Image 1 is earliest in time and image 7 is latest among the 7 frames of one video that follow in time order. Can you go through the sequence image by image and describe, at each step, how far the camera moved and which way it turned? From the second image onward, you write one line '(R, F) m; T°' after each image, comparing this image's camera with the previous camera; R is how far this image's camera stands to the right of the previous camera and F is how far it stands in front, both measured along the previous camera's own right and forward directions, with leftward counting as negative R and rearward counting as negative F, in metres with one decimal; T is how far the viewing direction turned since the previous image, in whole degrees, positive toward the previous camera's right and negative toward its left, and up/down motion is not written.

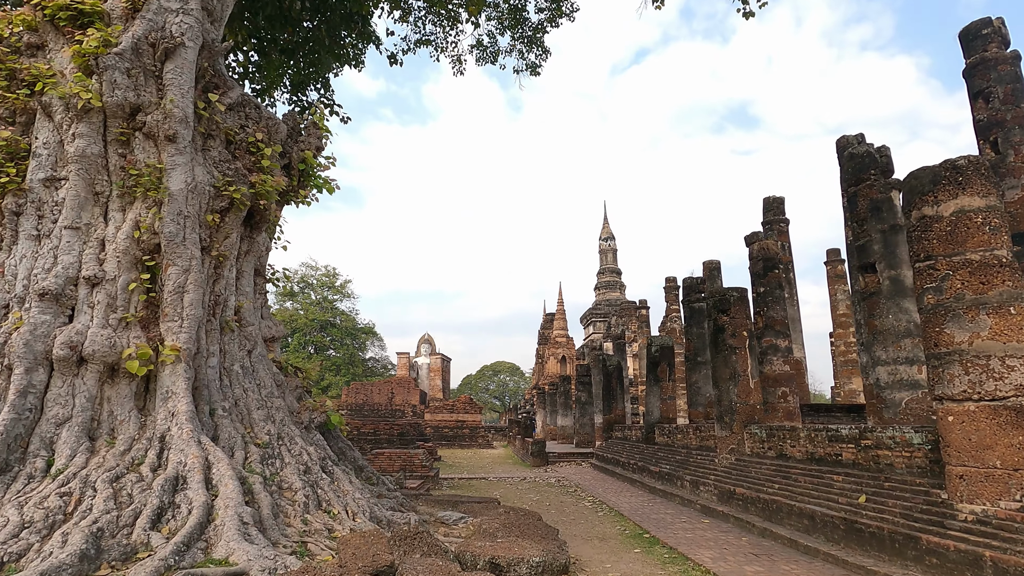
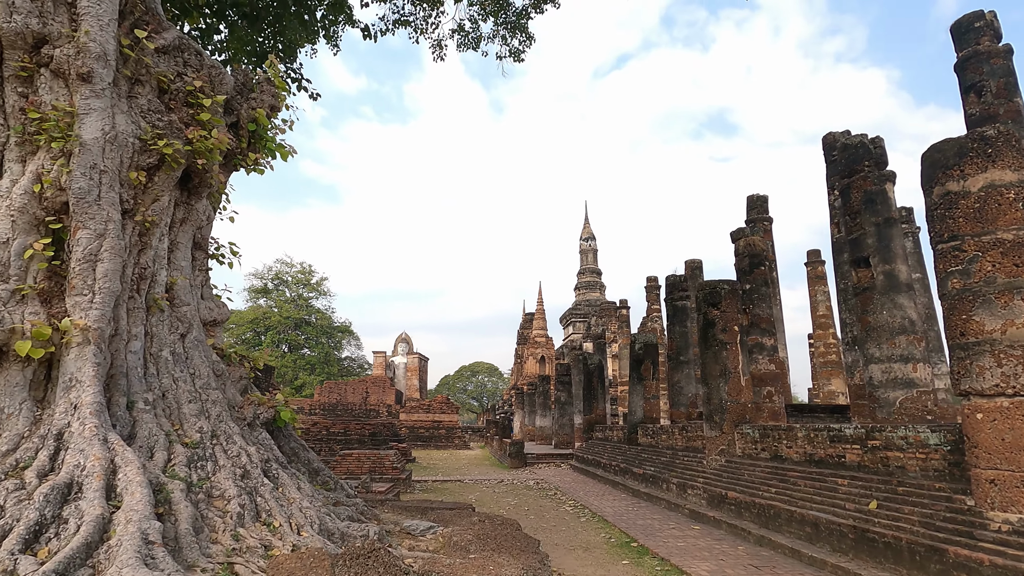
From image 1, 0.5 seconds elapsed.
(0.0, +0.6) m; +2°
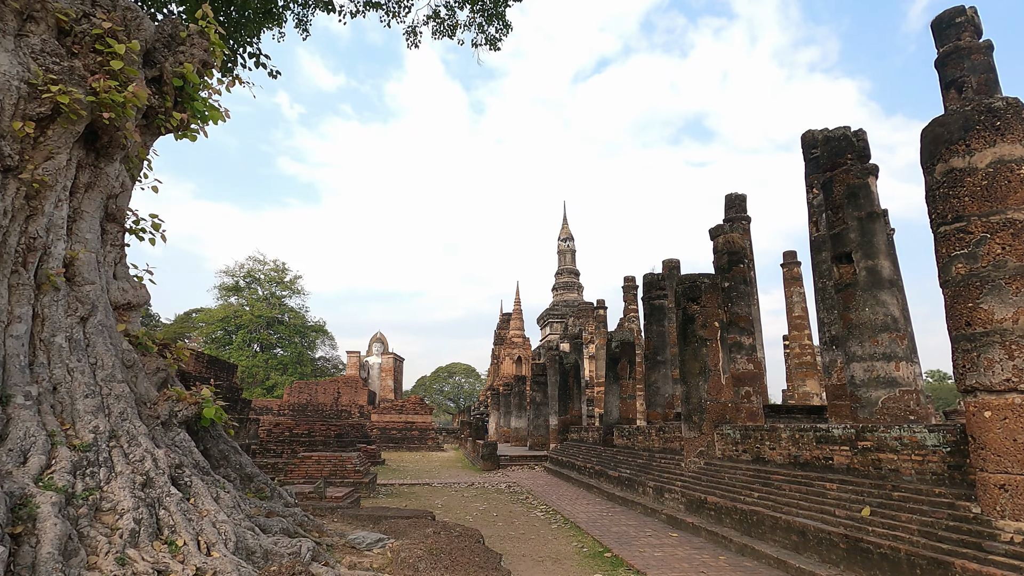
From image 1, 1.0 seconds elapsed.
(+0.1, +0.5) m; +2°
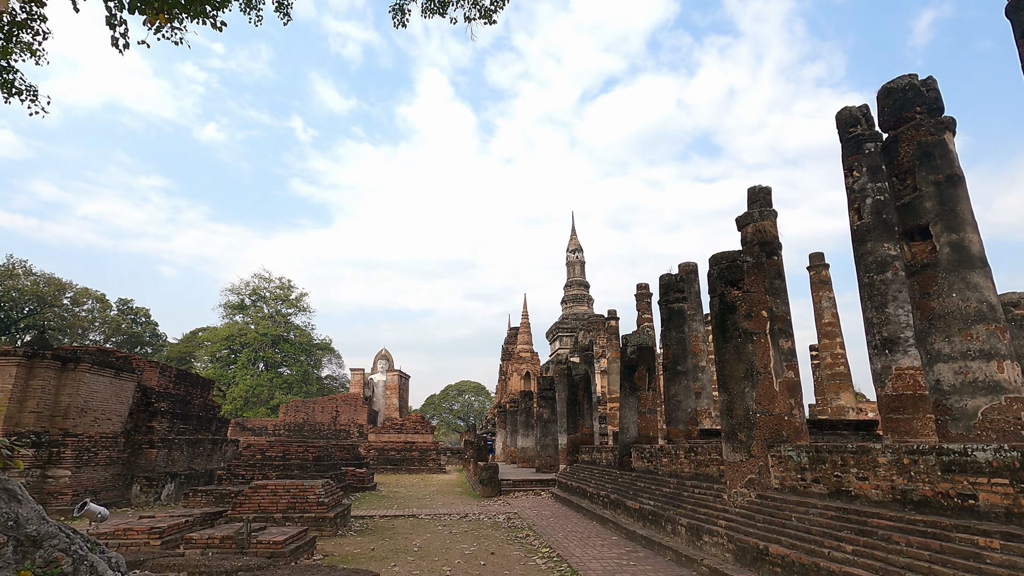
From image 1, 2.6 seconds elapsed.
(+0.2, +1.7) m; -1°
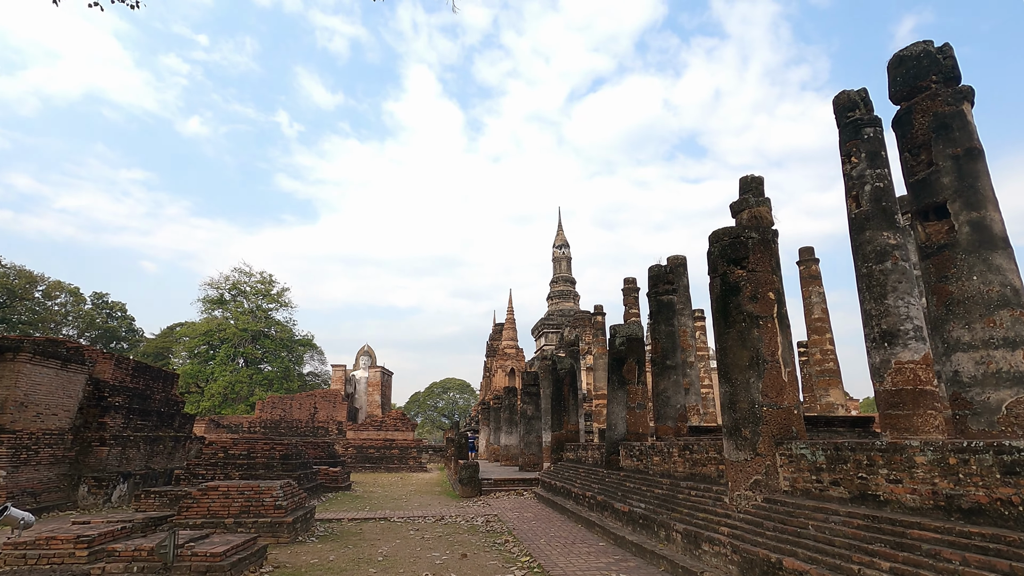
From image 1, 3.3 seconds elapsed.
(+0.1, +0.7) m; +1°
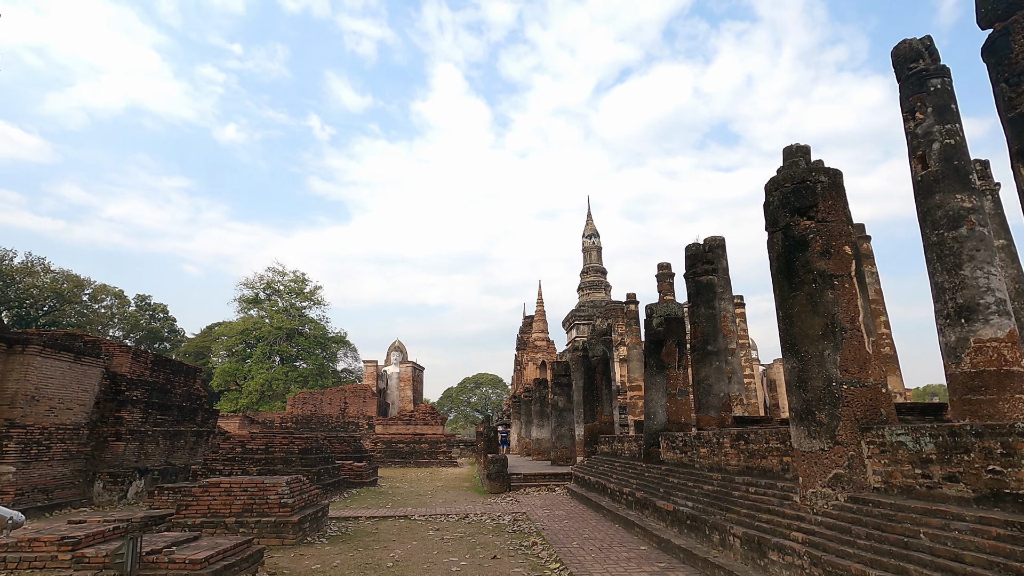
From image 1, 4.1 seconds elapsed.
(+0.1, +0.8) m; -3°
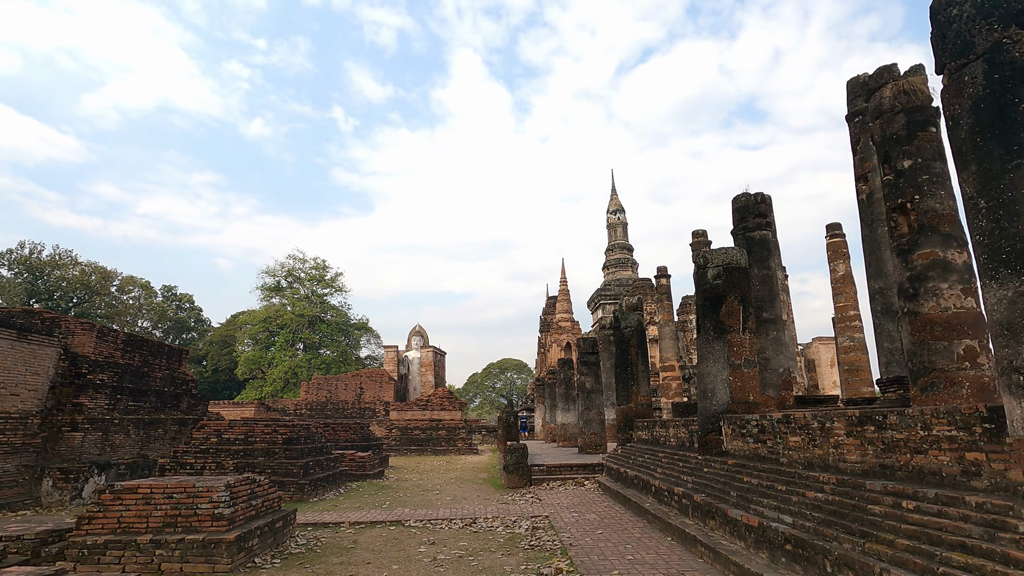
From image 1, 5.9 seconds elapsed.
(+0.1, +1.9) m; -3°
